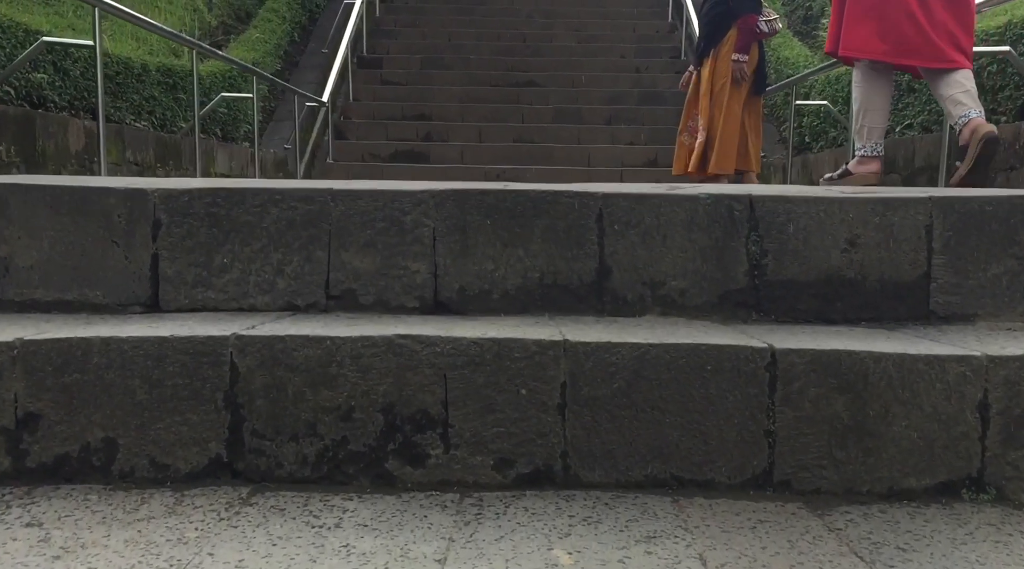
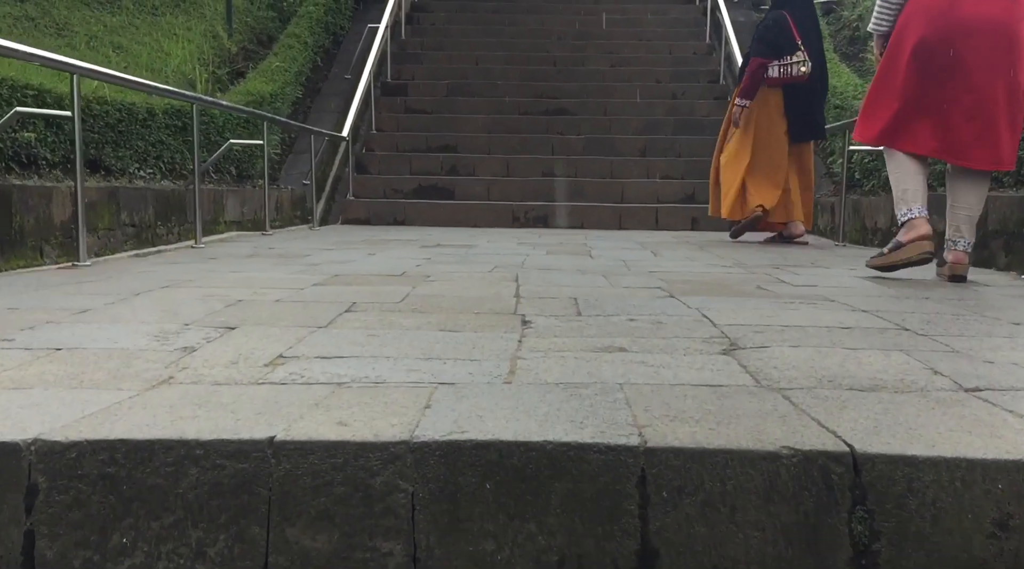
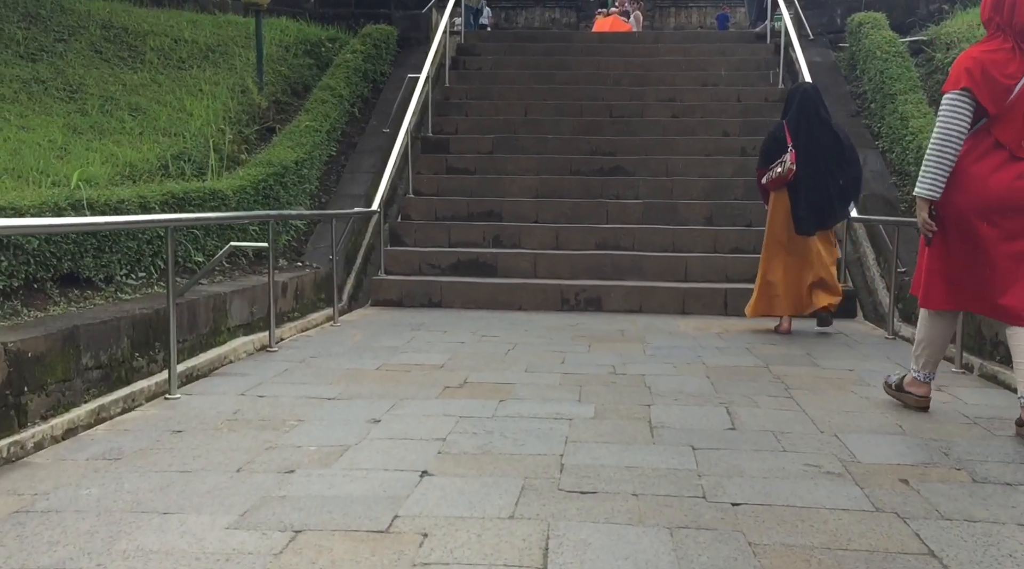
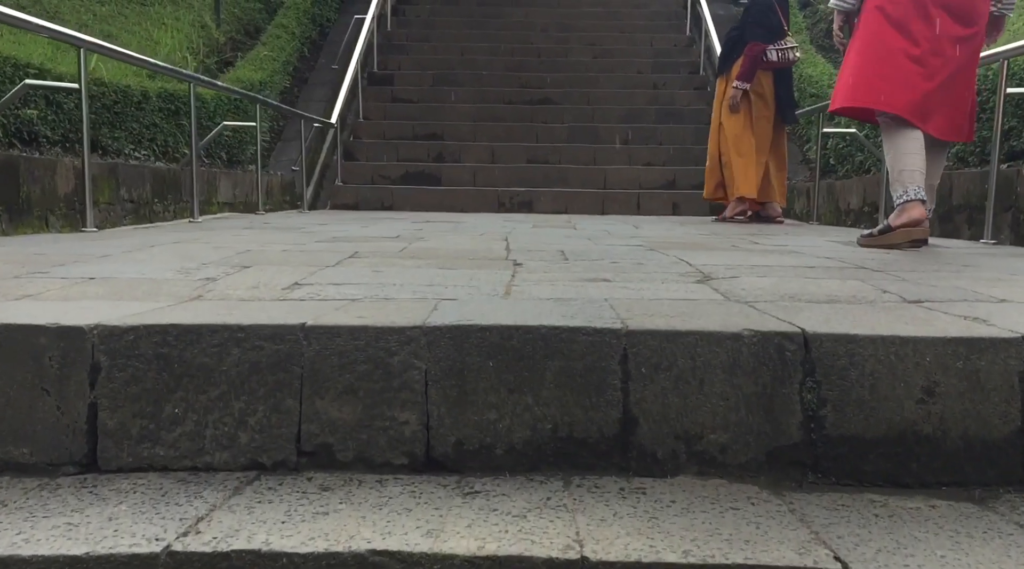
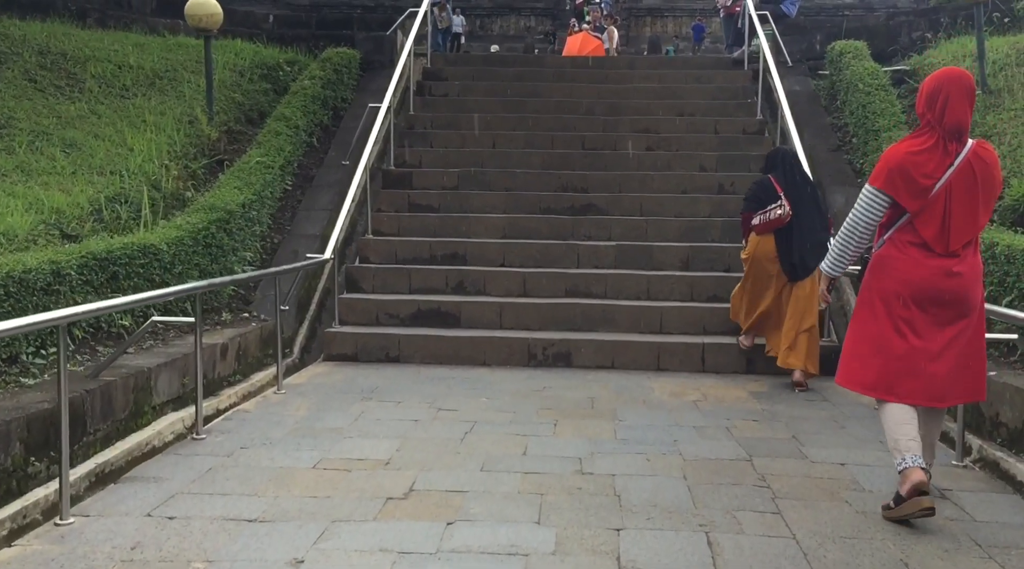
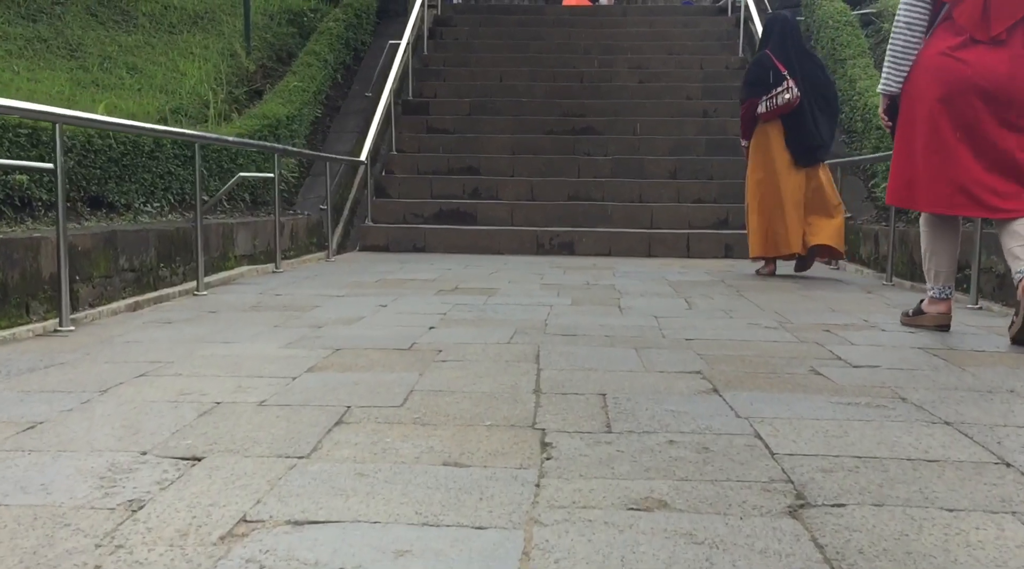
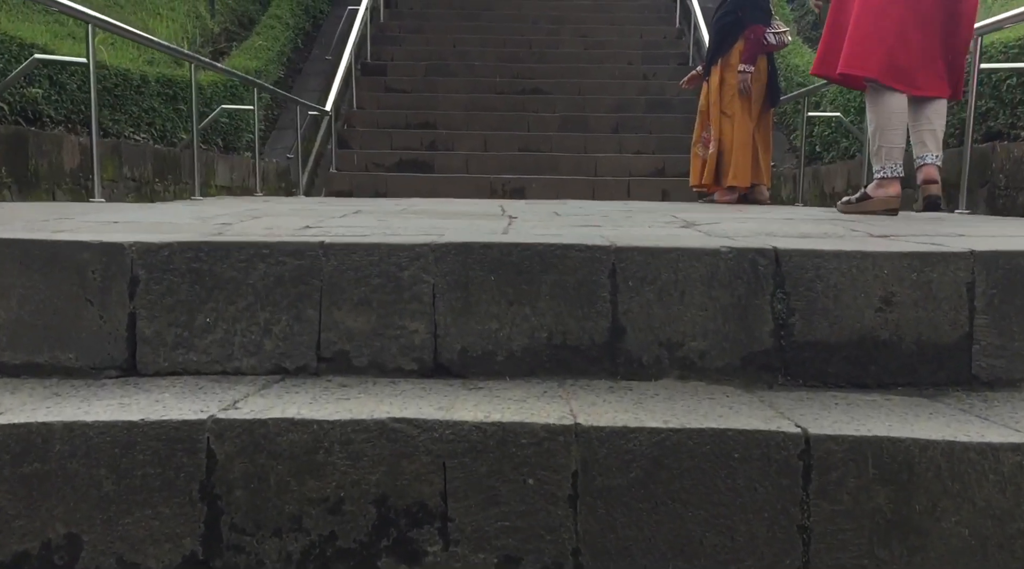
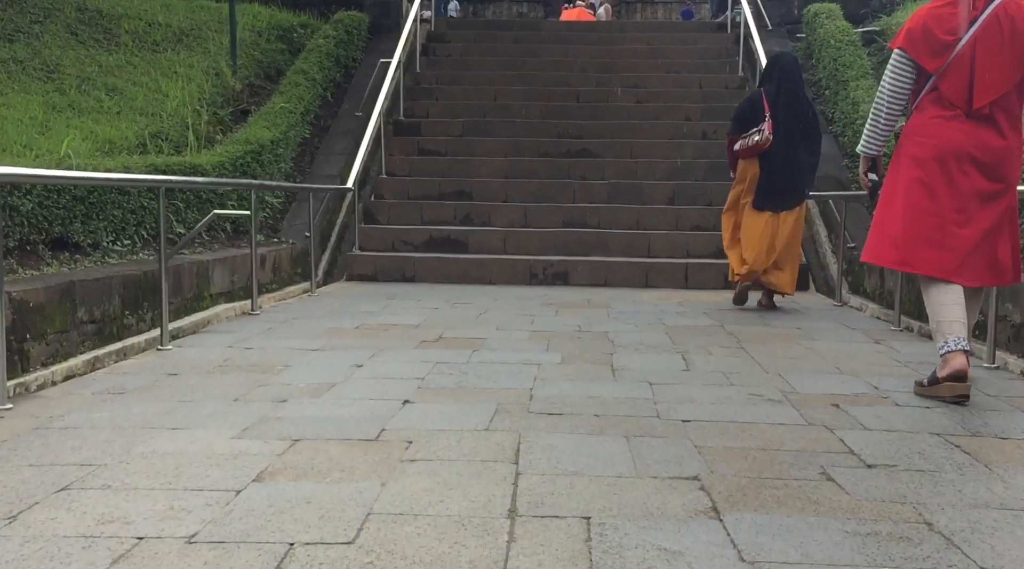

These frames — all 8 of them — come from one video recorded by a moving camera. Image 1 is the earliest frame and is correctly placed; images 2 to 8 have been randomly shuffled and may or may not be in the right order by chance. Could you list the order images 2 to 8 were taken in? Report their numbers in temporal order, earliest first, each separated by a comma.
7, 4, 2, 6, 8, 3, 5
